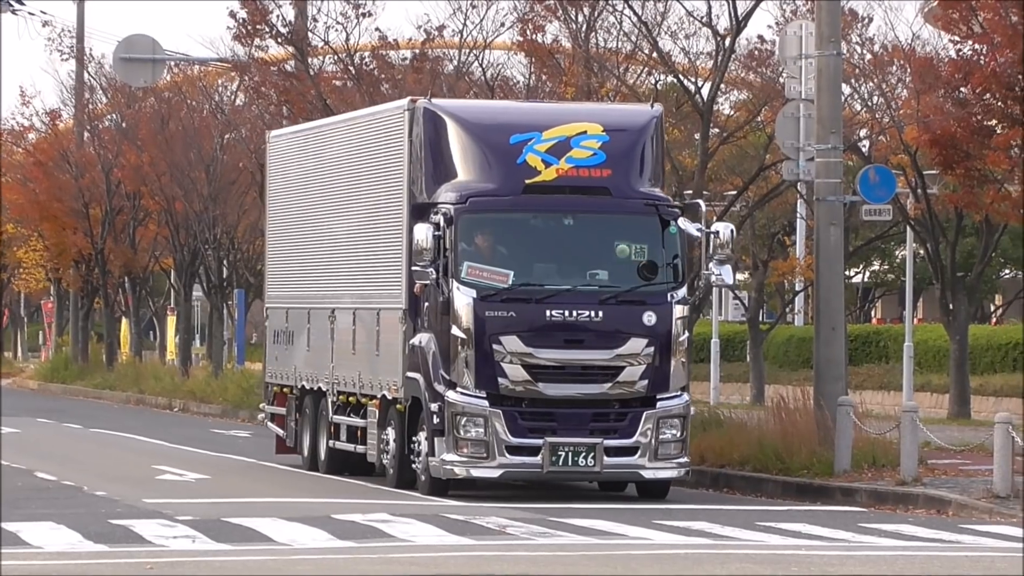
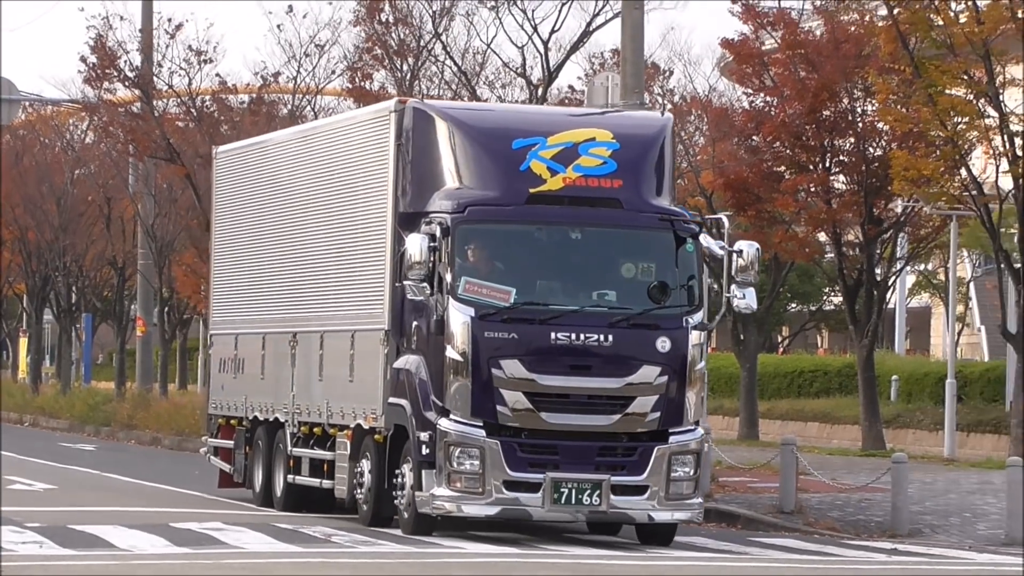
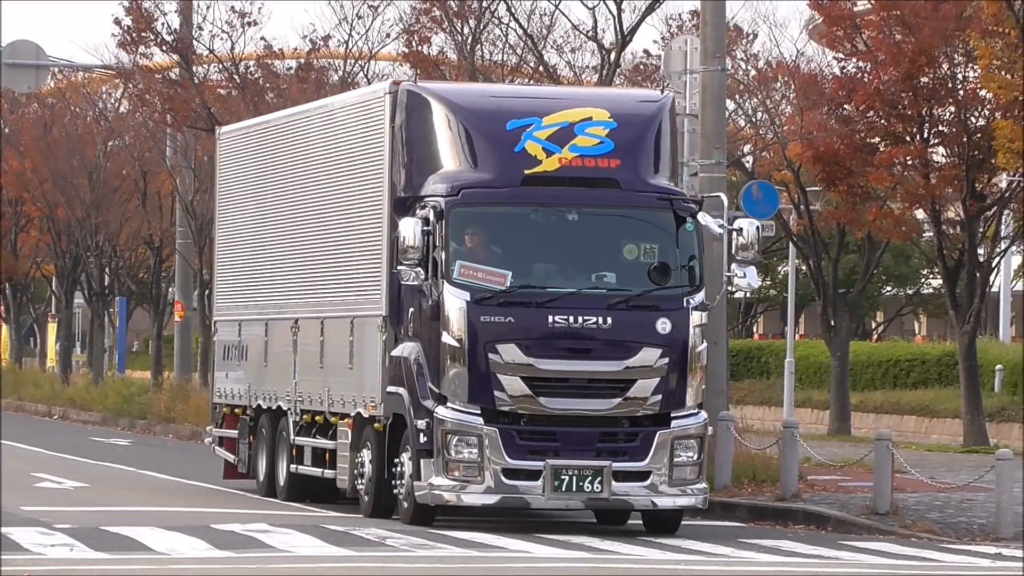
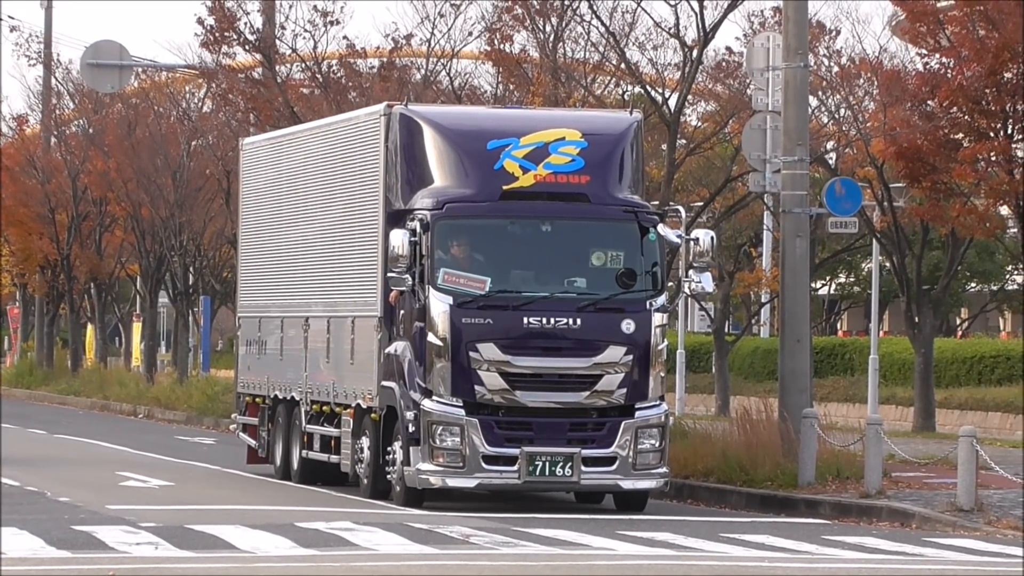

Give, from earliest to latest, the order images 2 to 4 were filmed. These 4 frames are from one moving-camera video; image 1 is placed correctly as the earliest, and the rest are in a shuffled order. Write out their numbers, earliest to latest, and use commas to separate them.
4, 3, 2
